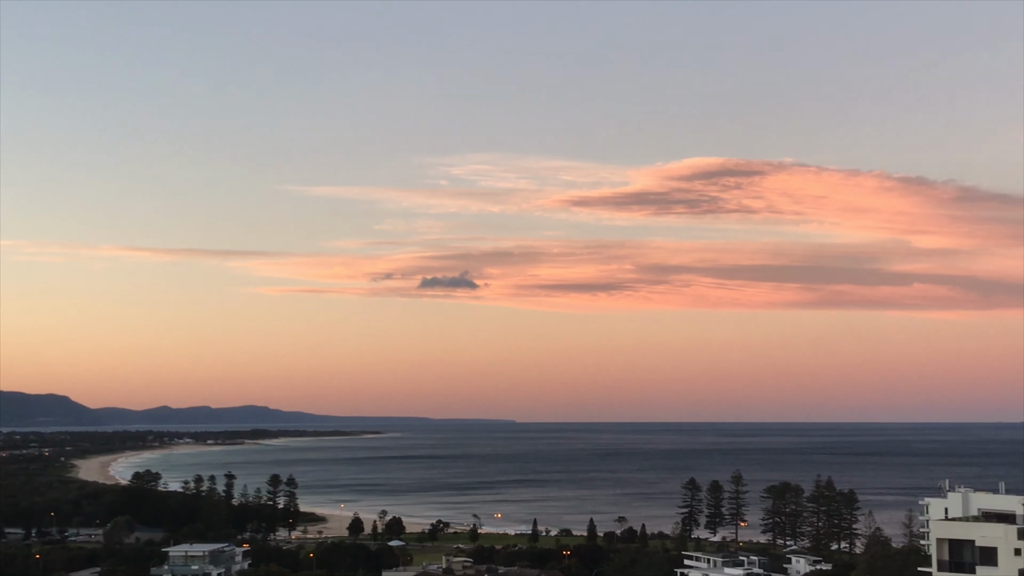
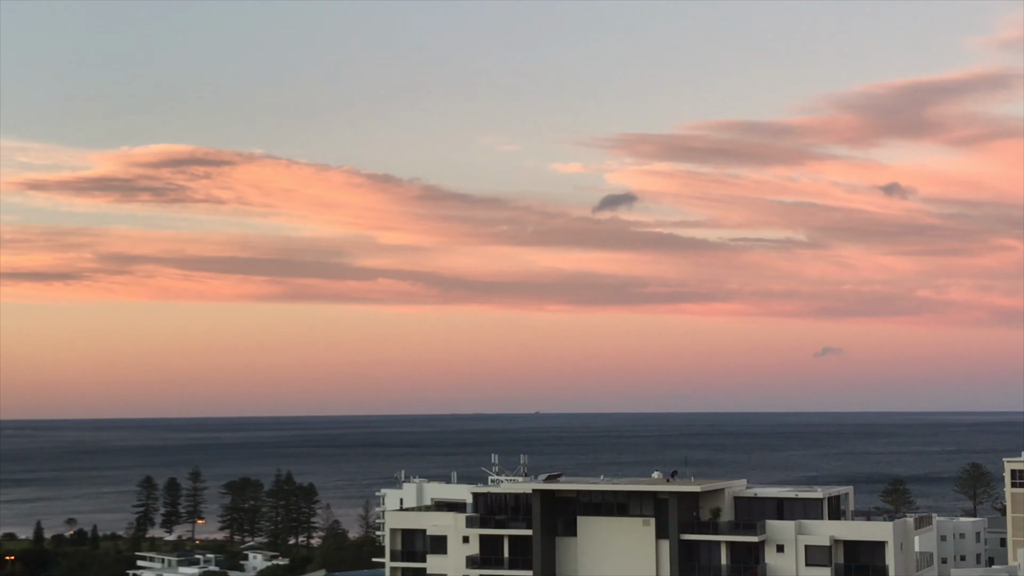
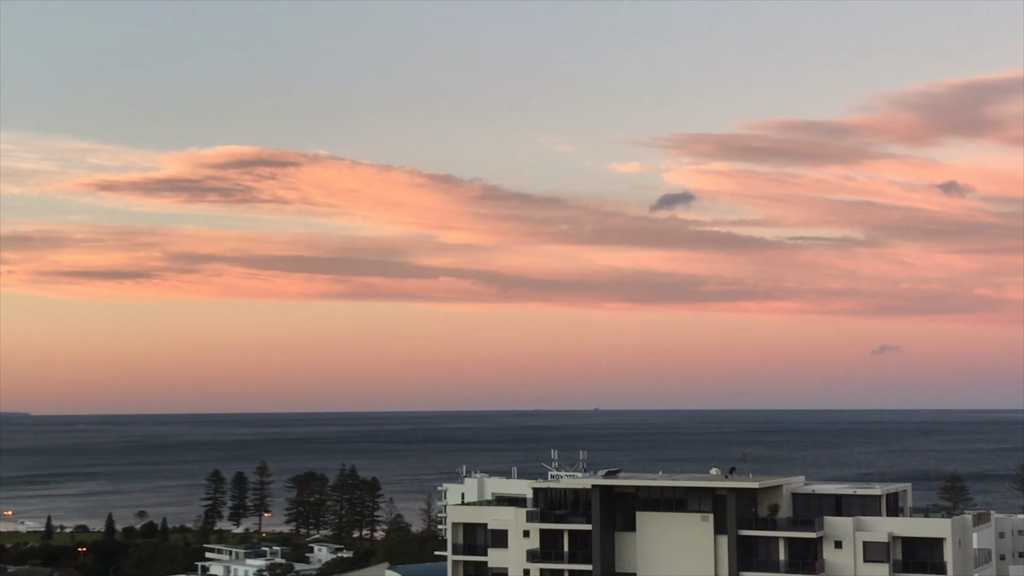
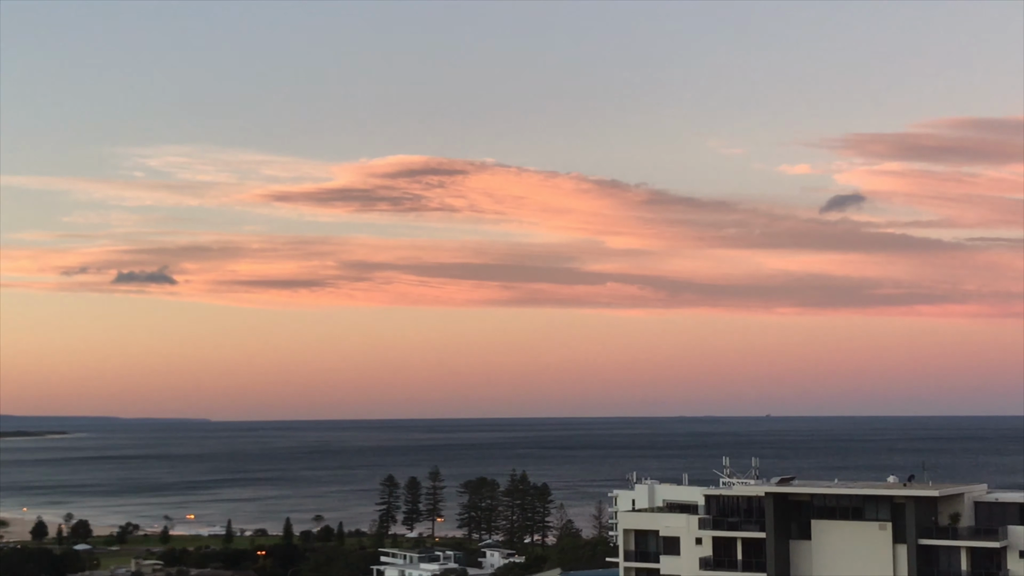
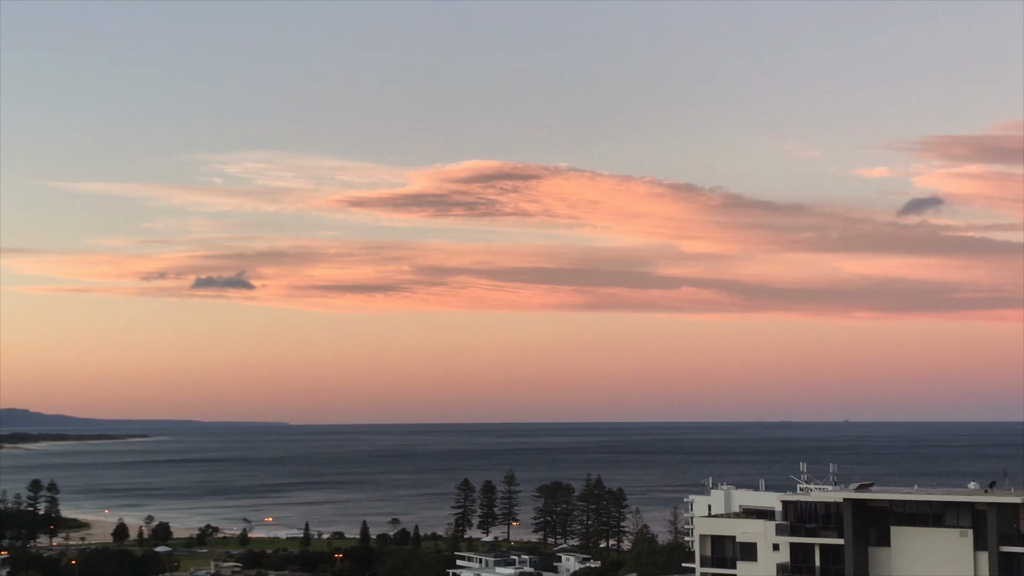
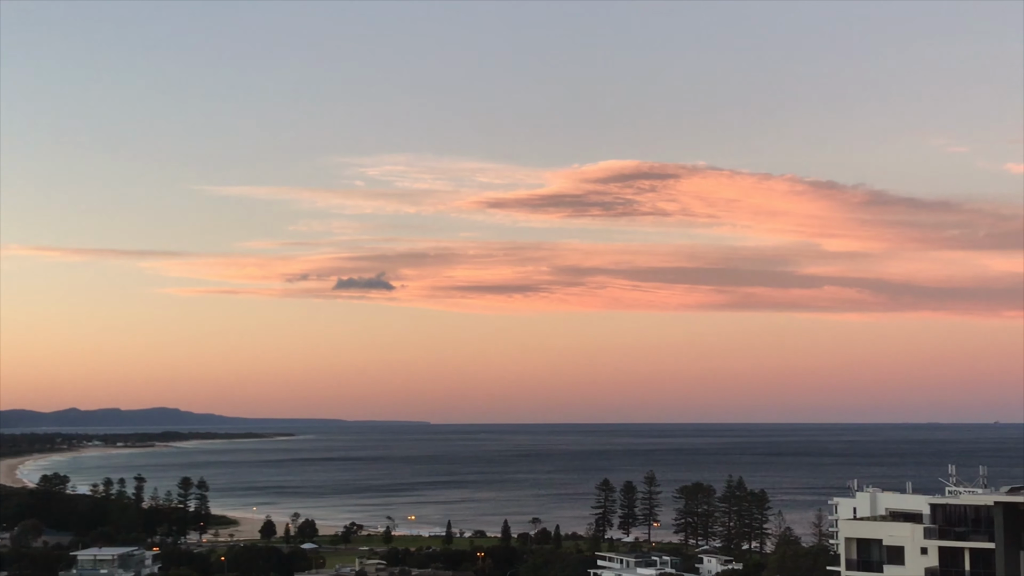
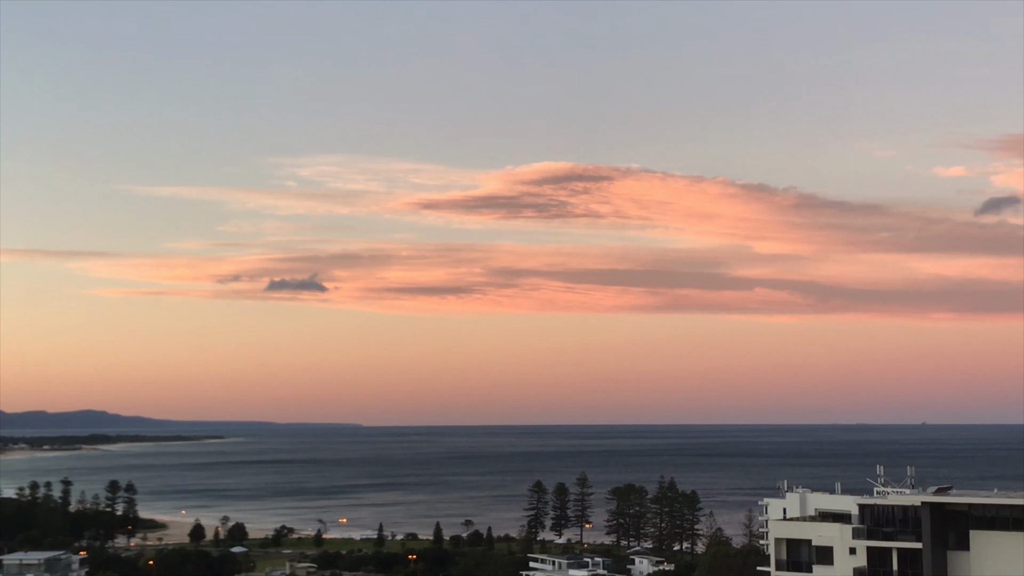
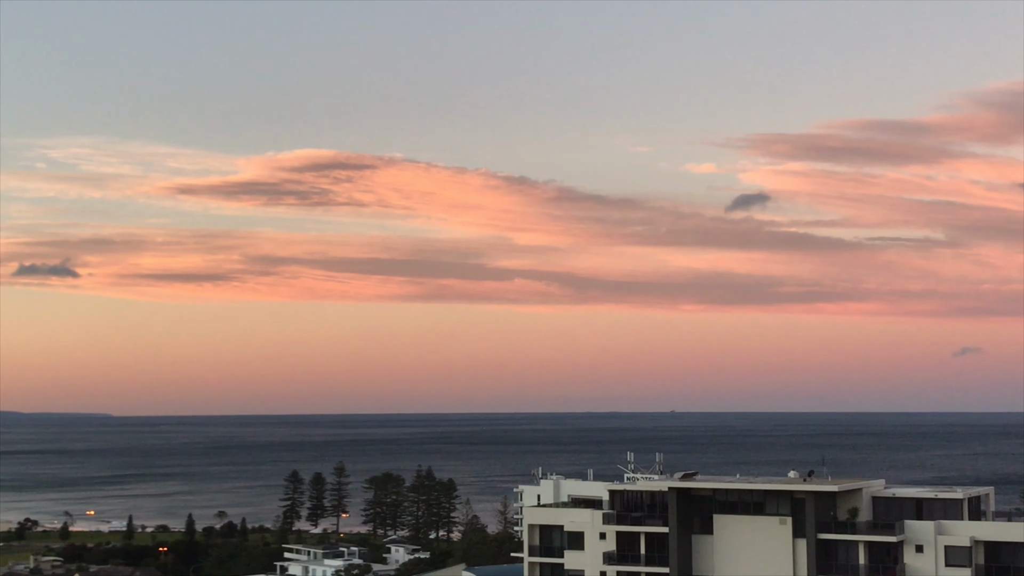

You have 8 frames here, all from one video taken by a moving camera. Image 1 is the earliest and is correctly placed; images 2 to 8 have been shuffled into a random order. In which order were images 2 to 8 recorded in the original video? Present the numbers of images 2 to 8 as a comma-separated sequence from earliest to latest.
6, 7, 5, 4, 8, 3, 2
